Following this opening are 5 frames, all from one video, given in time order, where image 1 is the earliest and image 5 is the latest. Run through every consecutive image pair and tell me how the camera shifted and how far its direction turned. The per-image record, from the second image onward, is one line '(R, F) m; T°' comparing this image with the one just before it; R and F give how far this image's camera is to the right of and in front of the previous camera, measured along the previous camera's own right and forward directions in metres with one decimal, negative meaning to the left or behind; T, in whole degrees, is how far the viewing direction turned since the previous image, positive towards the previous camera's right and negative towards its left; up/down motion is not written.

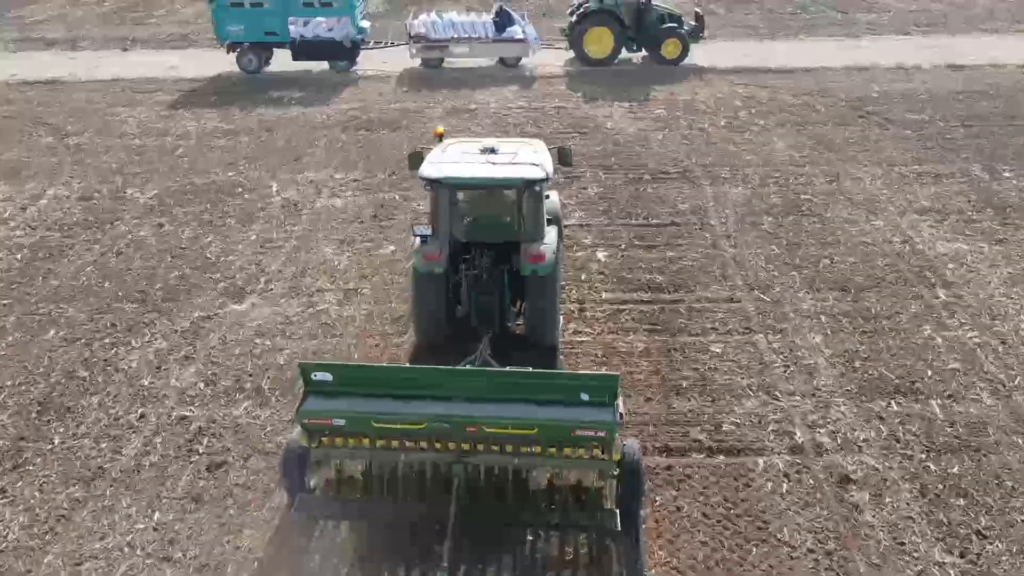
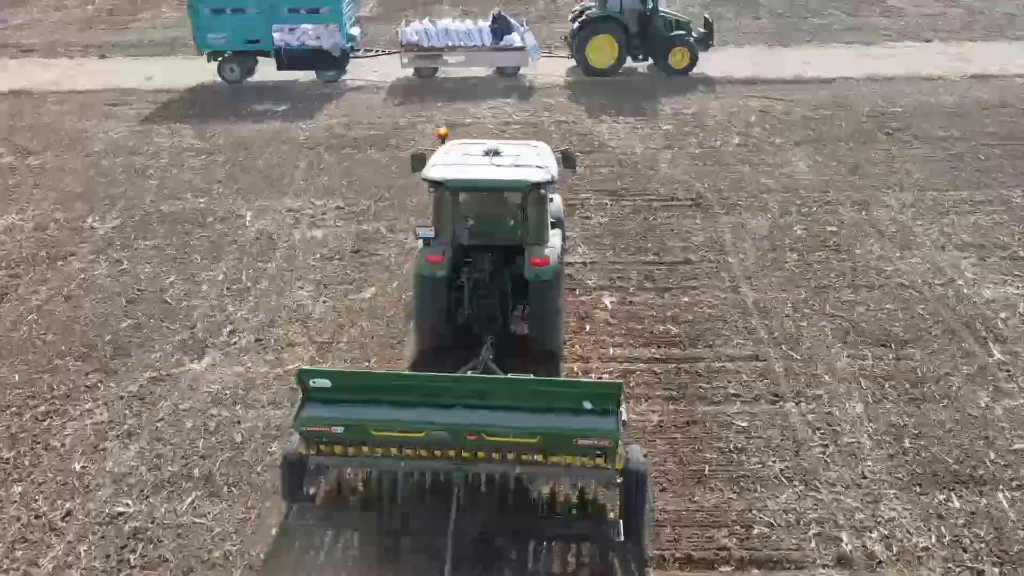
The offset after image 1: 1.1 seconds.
(0.0, +0.9) m; 0°
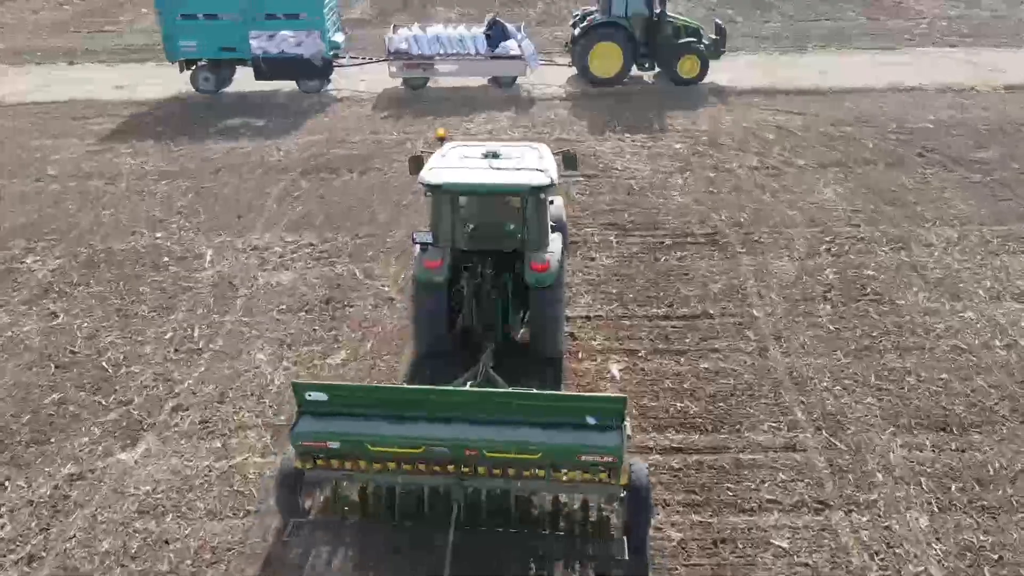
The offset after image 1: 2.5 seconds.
(0.0, +1.1) m; 0°
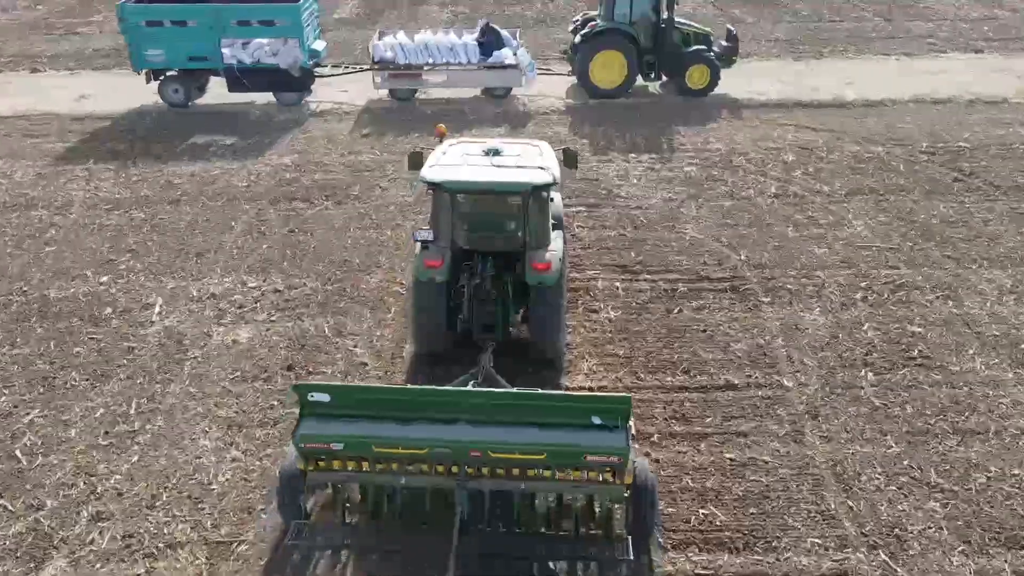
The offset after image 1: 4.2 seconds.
(0.0, +1.1) m; 0°
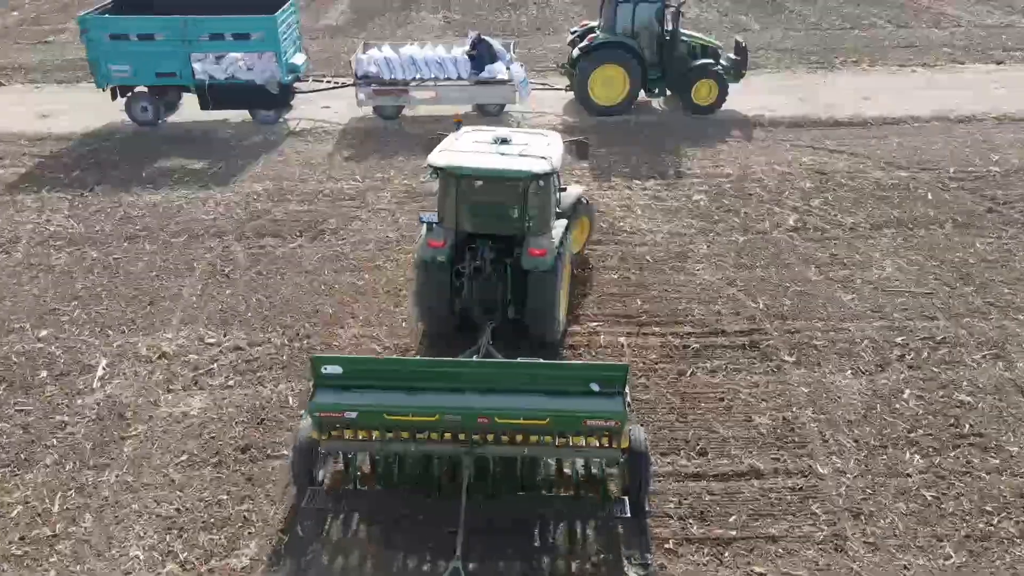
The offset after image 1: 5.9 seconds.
(0.0, +0.9) m; 0°
